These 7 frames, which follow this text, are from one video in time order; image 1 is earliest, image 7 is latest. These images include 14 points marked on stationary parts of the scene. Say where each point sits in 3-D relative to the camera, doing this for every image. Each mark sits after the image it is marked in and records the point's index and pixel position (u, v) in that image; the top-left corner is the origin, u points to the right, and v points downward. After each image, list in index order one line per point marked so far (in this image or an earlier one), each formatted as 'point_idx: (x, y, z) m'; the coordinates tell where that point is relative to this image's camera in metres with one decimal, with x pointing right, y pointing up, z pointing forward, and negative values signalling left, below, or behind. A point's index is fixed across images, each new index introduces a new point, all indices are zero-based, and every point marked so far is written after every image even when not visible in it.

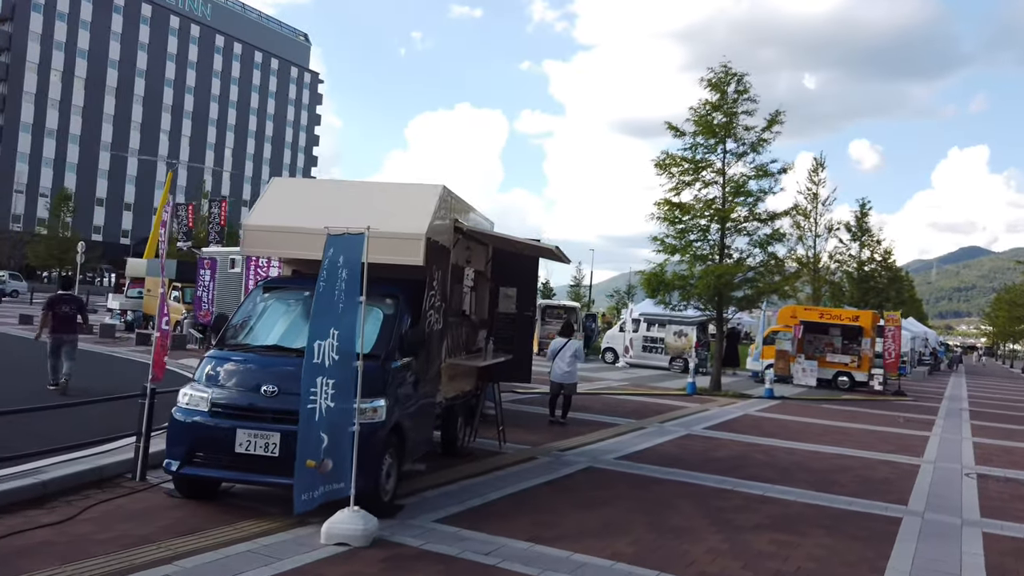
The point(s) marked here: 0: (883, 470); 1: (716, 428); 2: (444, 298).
0: (+5.1, -2.5, +10.8) m
1: (+3.6, -2.5, +13.8) m
2: (-0.7, -0.1, +8.3) m
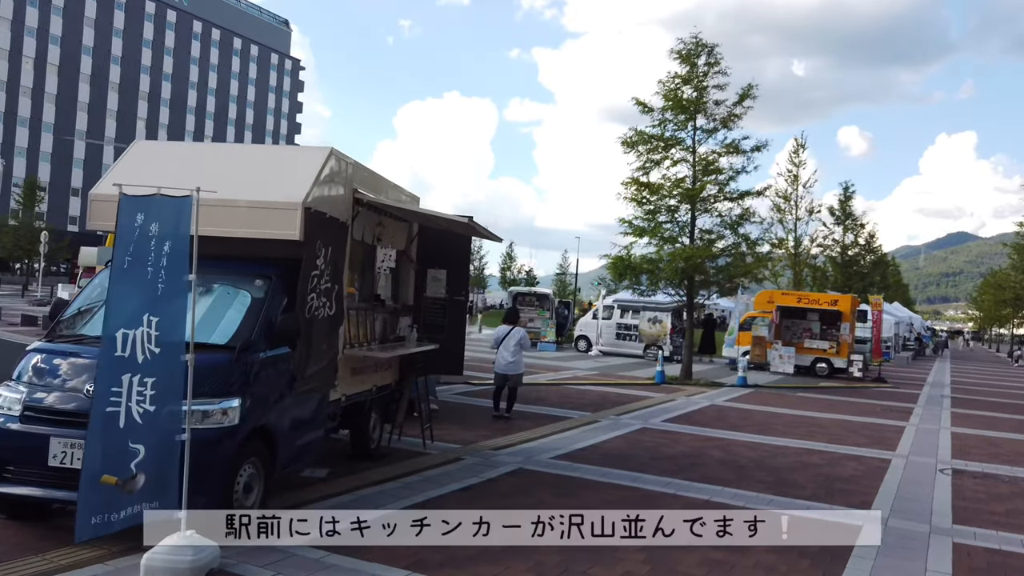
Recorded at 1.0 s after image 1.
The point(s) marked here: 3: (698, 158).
0: (+4.2, -2.3, +9.8) m
1: (+2.7, -2.2, +12.8) m
2: (-1.6, +0.1, +7.2) m
3: (+4.8, +3.4, +20.0) m
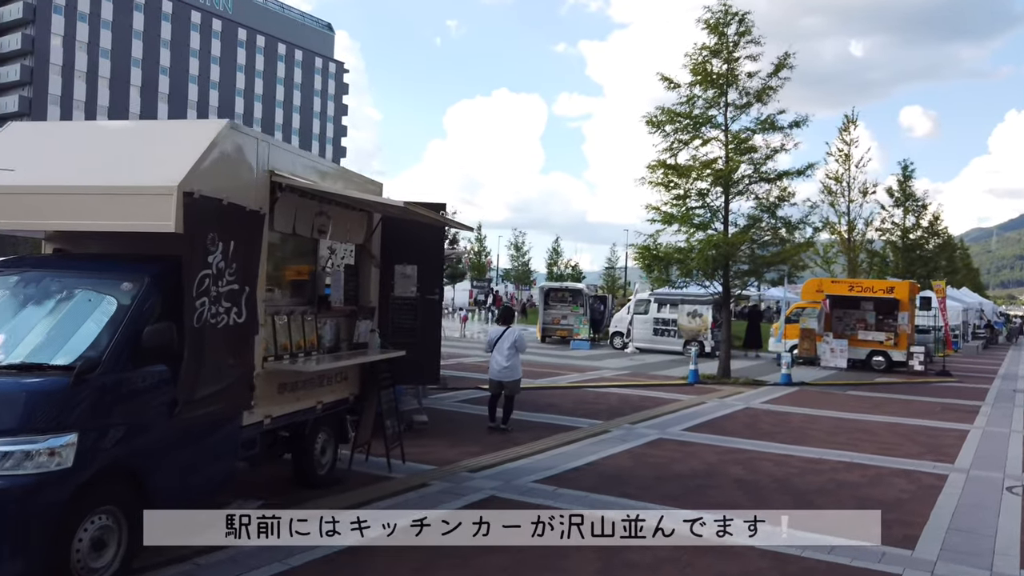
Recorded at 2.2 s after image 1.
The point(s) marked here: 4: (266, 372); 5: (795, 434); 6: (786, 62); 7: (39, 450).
0: (+4.1, -2.1, +8.2) m
1: (+2.7, -2.1, +11.3) m
2: (-2.0, +0.1, +6.0) m
3: (+5.2, +3.6, +18.4) m
4: (-2.0, -0.7, +6.2) m
5: (+4.2, -2.1, +11.4) m
6: (+6.5, +5.4, +18.5) m
7: (-2.5, -0.9, +4.1) m
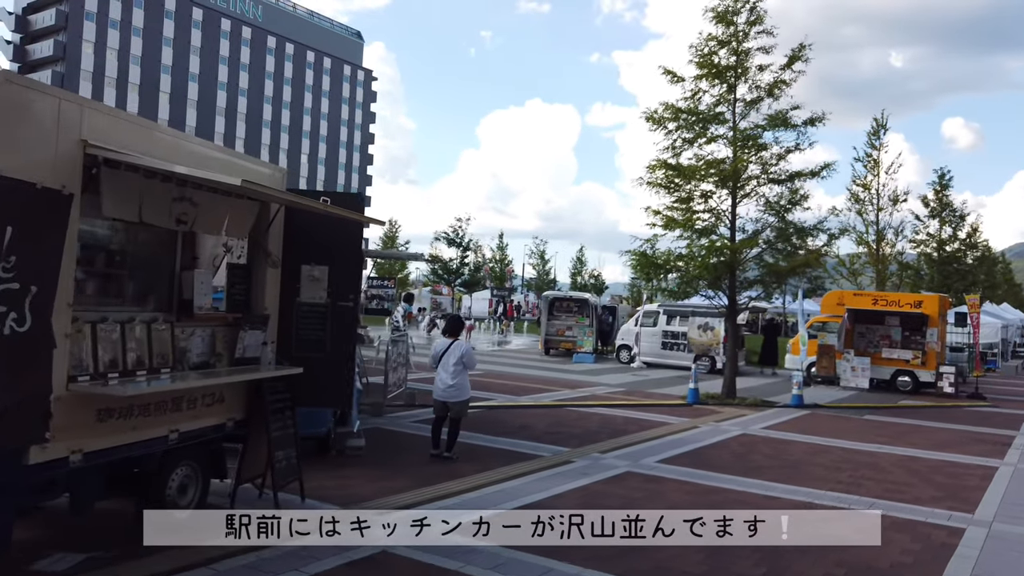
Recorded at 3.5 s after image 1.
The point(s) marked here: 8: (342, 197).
0: (+3.3, -2.2, +6.7) m
1: (+2.1, -2.2, +9.9) m
2: (-2.8, +0.1, +4.8) m
3: (+4.9, +3.4, +16.9) m
4: (-2.8, -0.7, +4.9) m
5: (+3.5, -2.3, +9.9) m
6: (+6.3, +5.1, +16.9) m
7: (-3.4, -0.8, +2.9) m
8: (-1.6, +0.9, +7.4) m
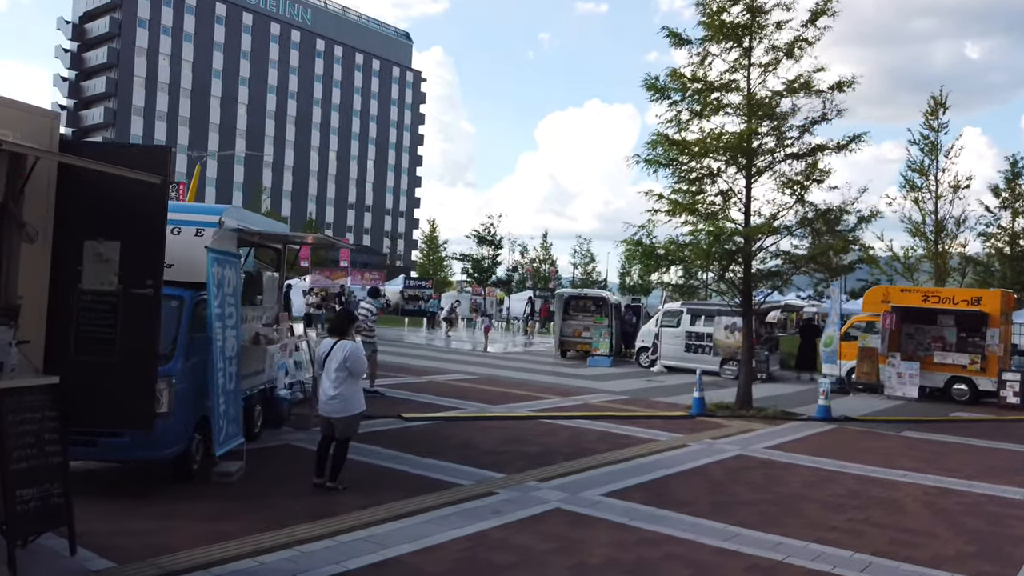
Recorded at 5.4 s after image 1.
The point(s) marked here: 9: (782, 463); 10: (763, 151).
0: (+2.2, -2.1, +4.6) m
1: (+1.2, -2.1, +7.8) m
2: (-4.1, +0.2, +3.1) m
3: (+4.5, +3.5, +14.6) m
4: (-4.0, -0.6, +3.3) m
5: (+2.6, -2.2, +7.7) m
6: (+5.9, +5.2, +14.5) m
7: (-4.9, -0.7, +1.3) m
8: (-2.7, +1.0, +5.6) m
9: (+3.4, -2.2, +9.8) m
10: (+4.7, +2.5, +14.4) m
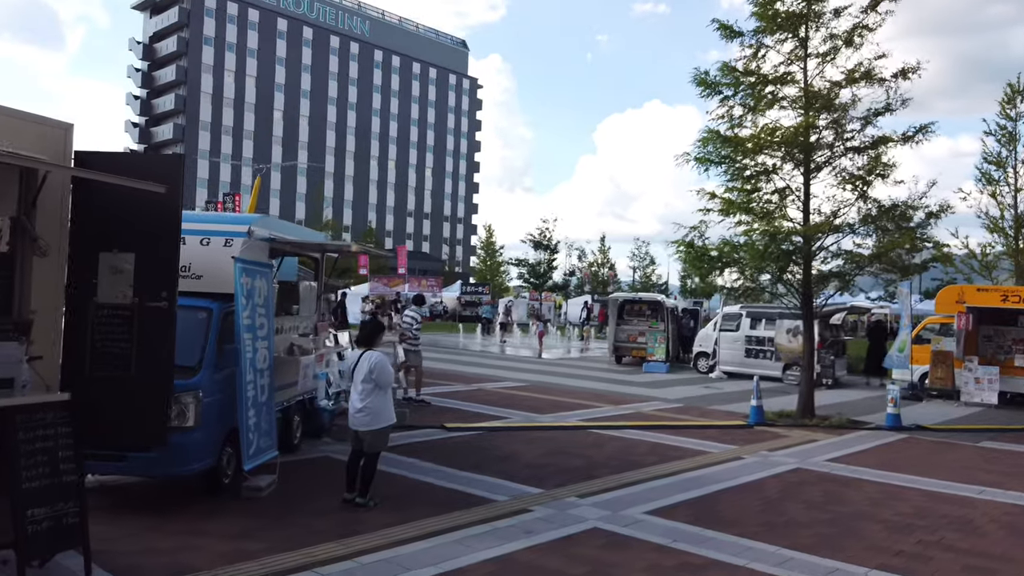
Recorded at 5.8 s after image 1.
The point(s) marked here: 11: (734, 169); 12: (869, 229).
0: (+2.3, -2.1, +4.0) m
1: (+1.6, -2.1, +7.3) m
2: (-4.1, +0.1, +3.1) m
3: (+5.3, +3.5, +13.9) m
4: (-4.0, -0.6, +3.2) m
5: (+3.0, -2.2, +7.1) m
6: (+6.7, +5.2, +13.7) m
7: (-5.0, -0.8, +1.3) m
8: (-2.5, +0.9, +5.5) m
9: (+3.9, -2.2, +9.2) m
10: (+5.5, +2.5, +13.6) m
11: (+4.1, +2.2, +14.2) m
12: (+6.3, +1.0, +13.6) m
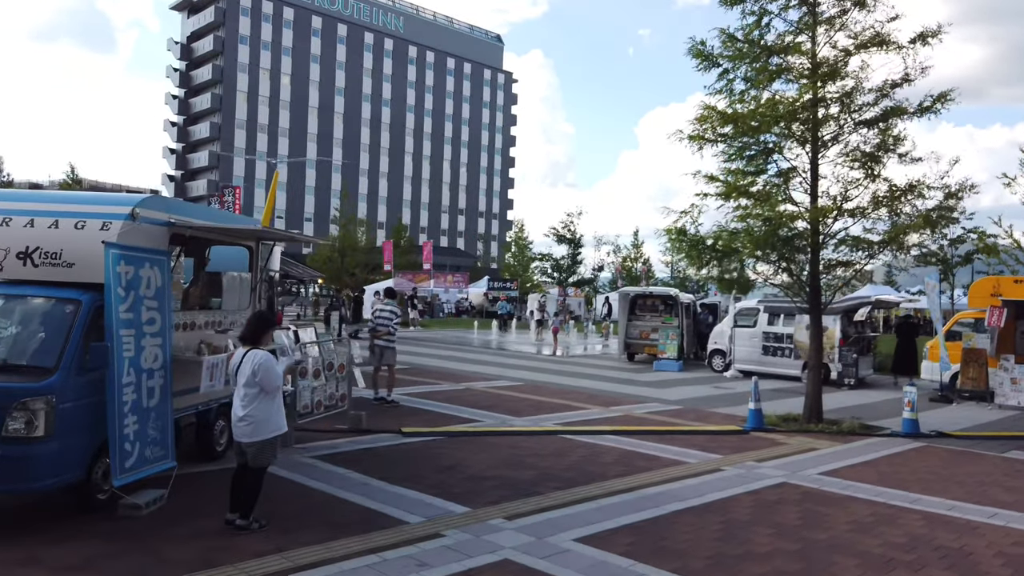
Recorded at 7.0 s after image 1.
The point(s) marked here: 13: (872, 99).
0: (+1.4, -2.0, +2.9) m
1: (+0.8, -2.0, +6.2) m
2: (-5.1, +0.2, +2.3) m
3: (+4.9, +3.6, +12.5) m
4: (-5.0, -0.6, +2.4) m
5: (+2.2, -2.1, +5.9) m
6: (+6.3, +5.4, +12.3) m
7: (-6.1, -0.7, +0.5) m
8: (-3.4, +1.0, +4.6) m
9: (+3.3, -2.1, +7.9) m
10: (+5.1, +2.6, +12.3) m
11: (+3.7, +2.3, +12.9) m
12: (+5.9, +1.2, +12.2) m
13: (+5.5, +2.9, +11.9) m
